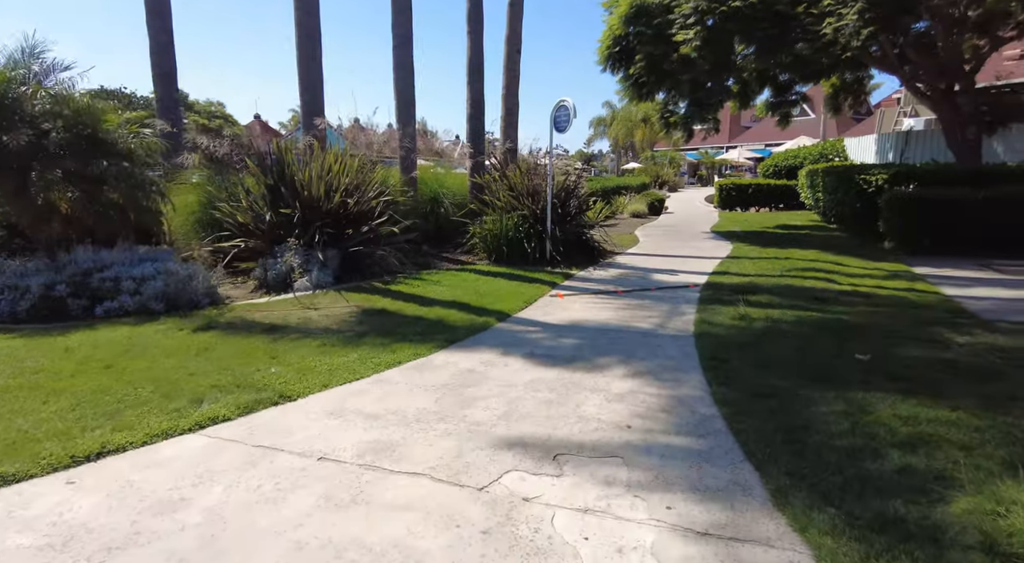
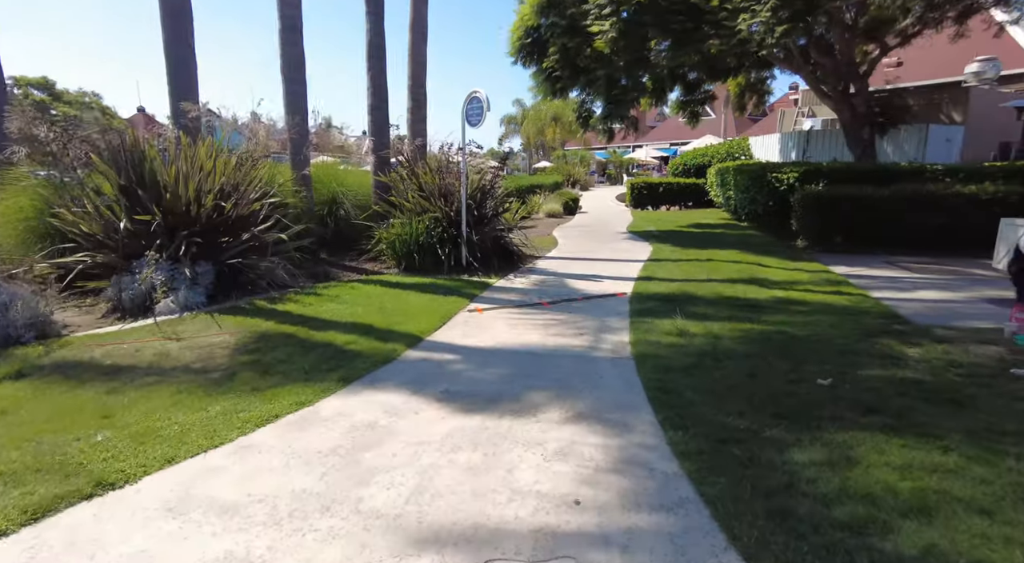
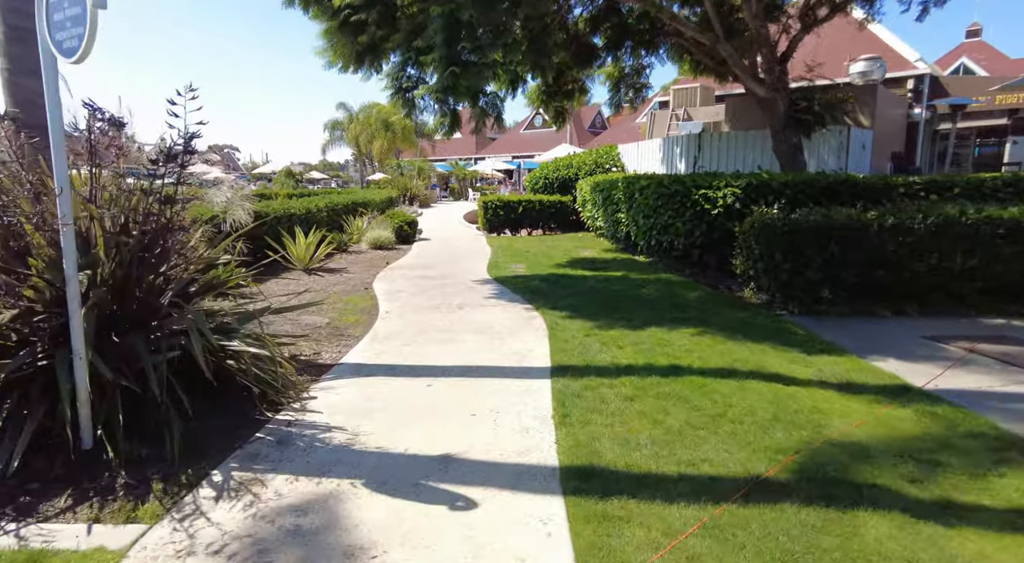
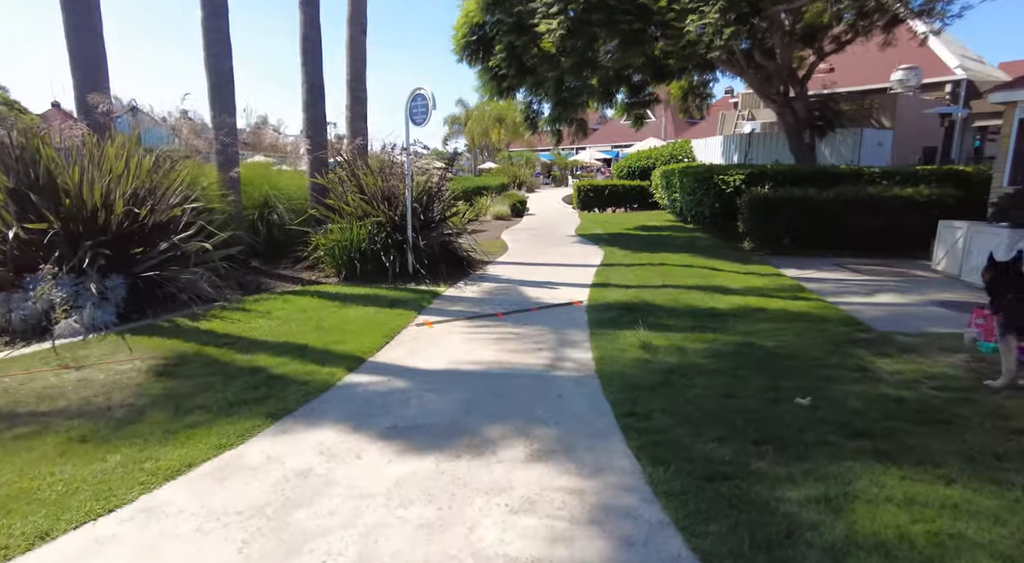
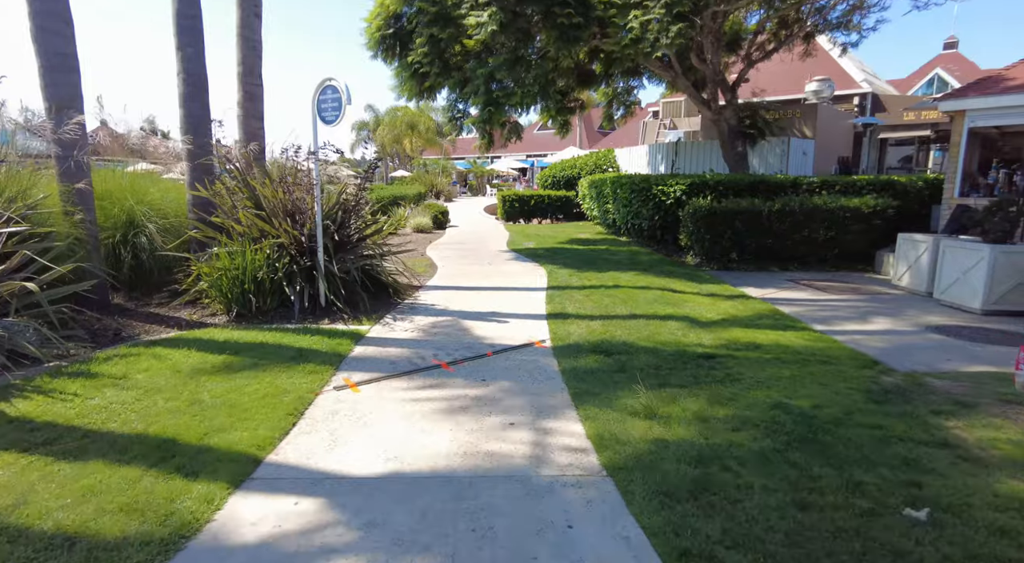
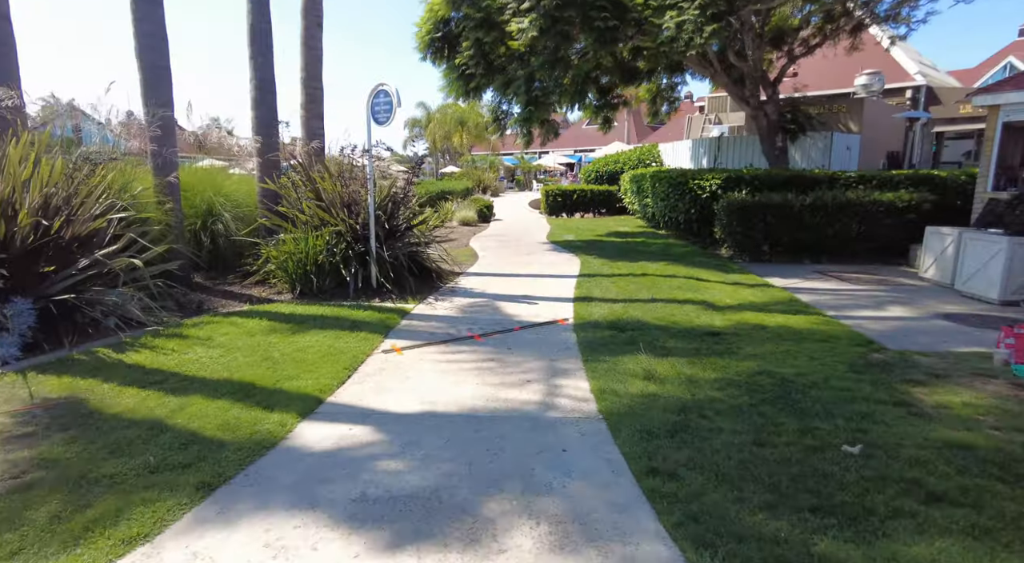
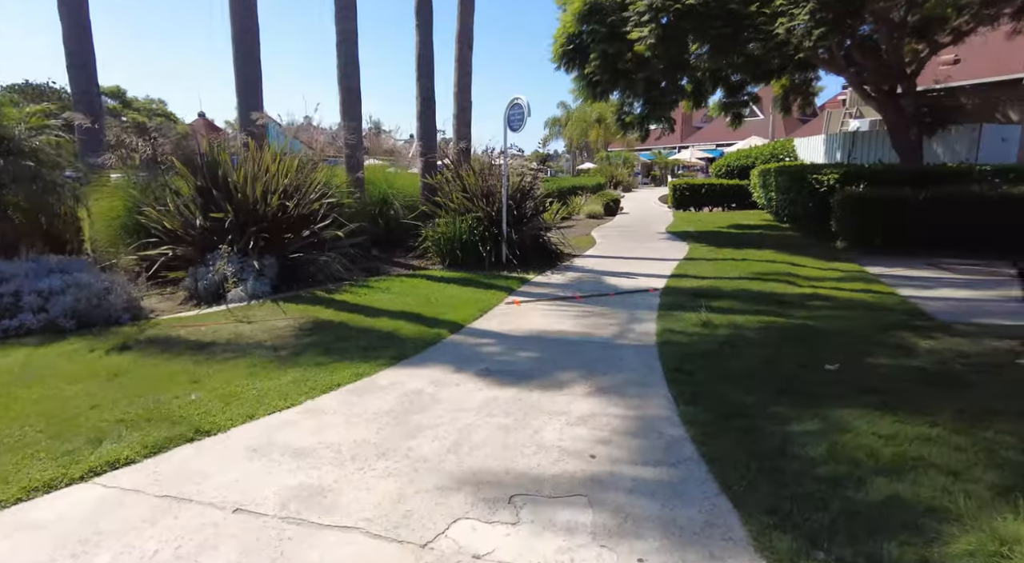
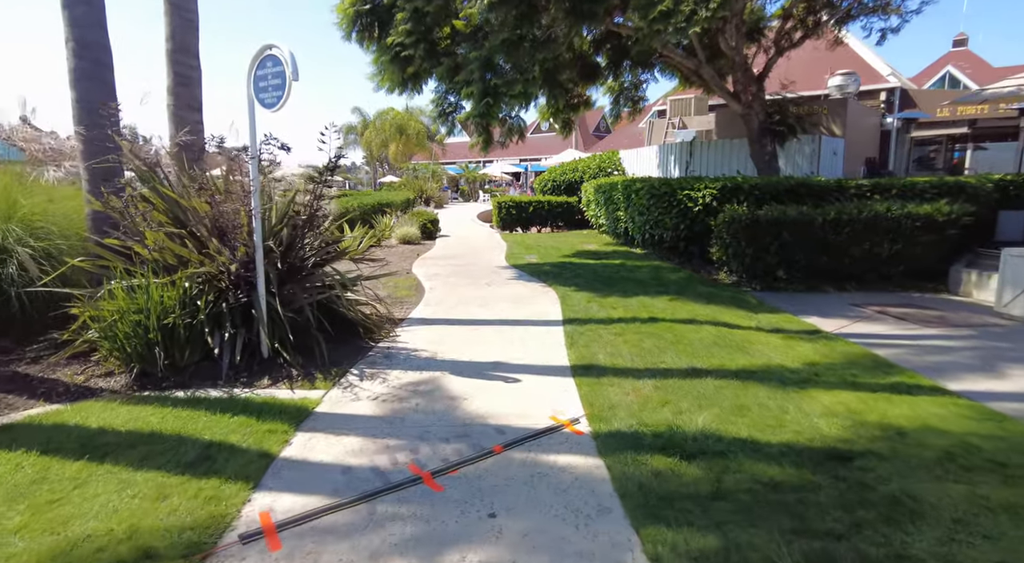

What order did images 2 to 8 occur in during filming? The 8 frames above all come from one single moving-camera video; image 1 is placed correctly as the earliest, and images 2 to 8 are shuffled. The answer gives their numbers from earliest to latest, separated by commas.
7, 2, 4, 6, 5, 8, 3
